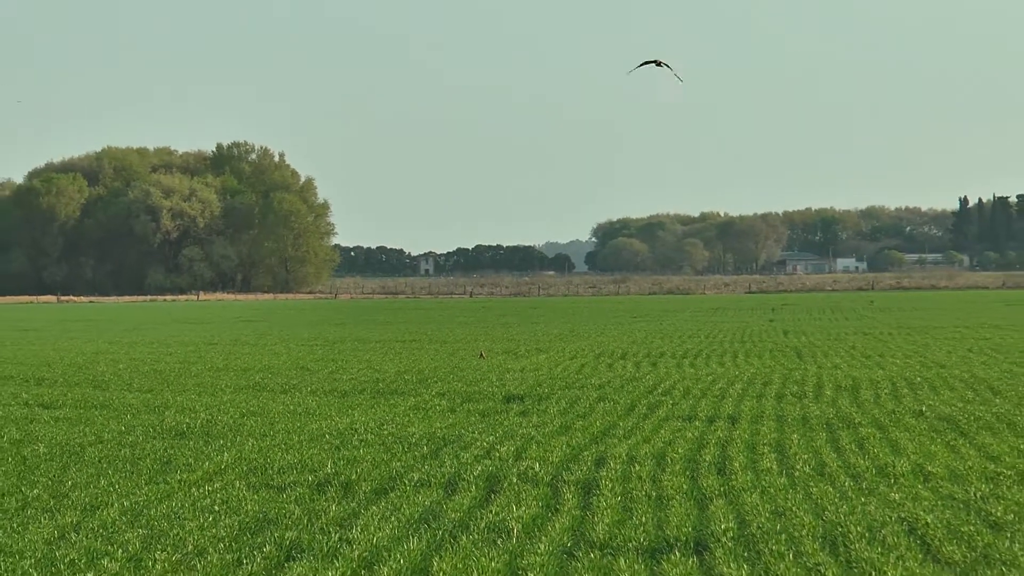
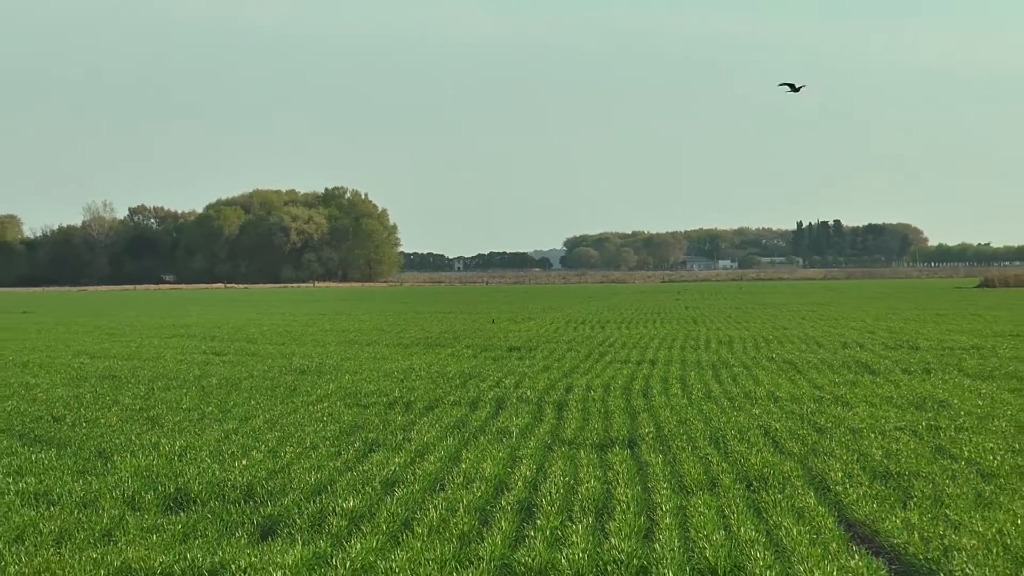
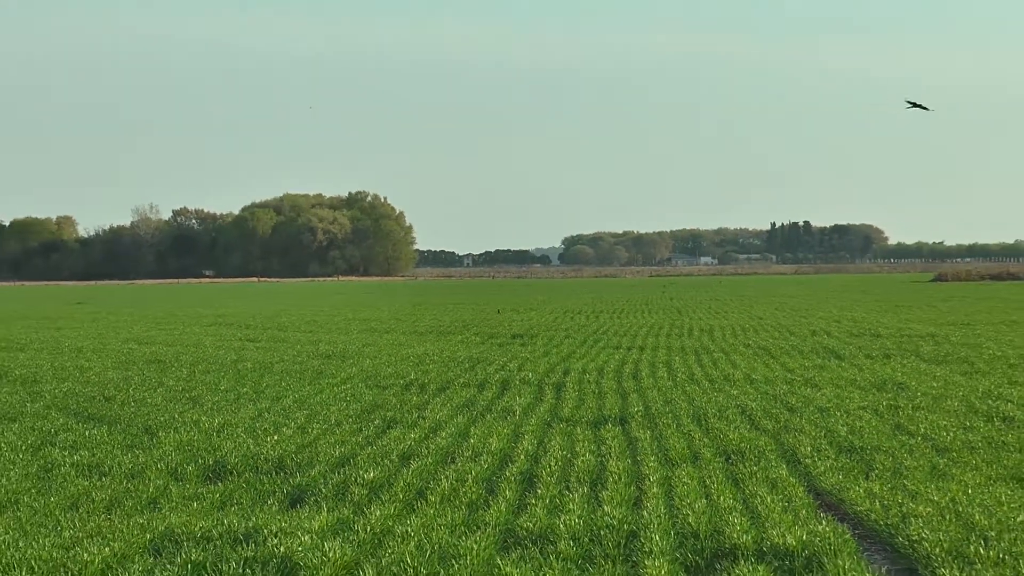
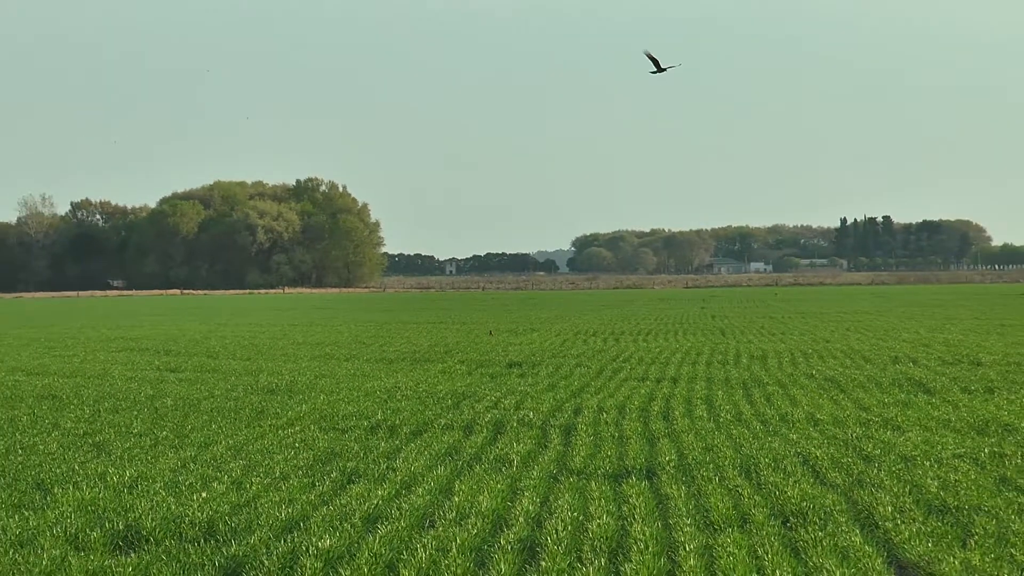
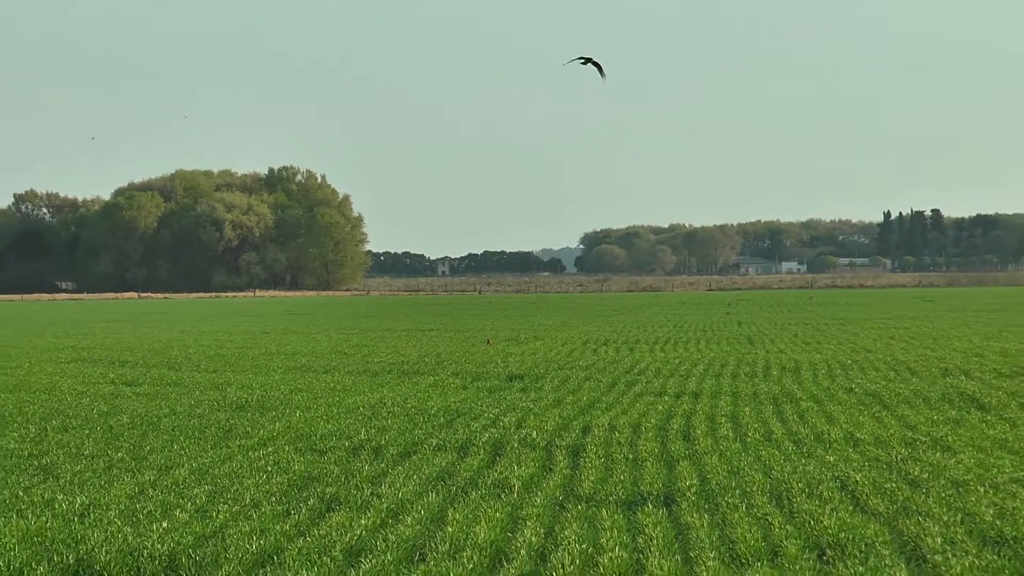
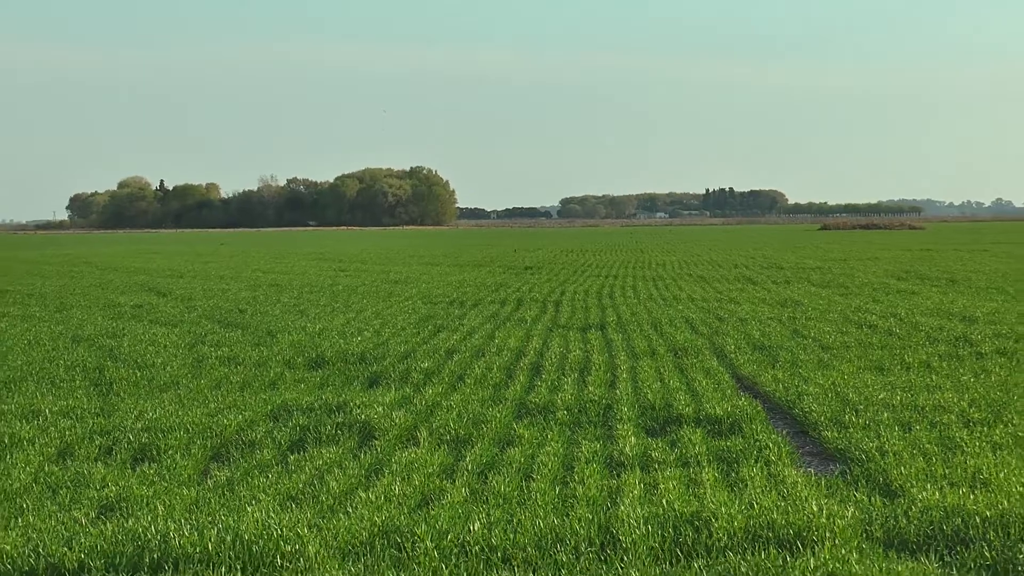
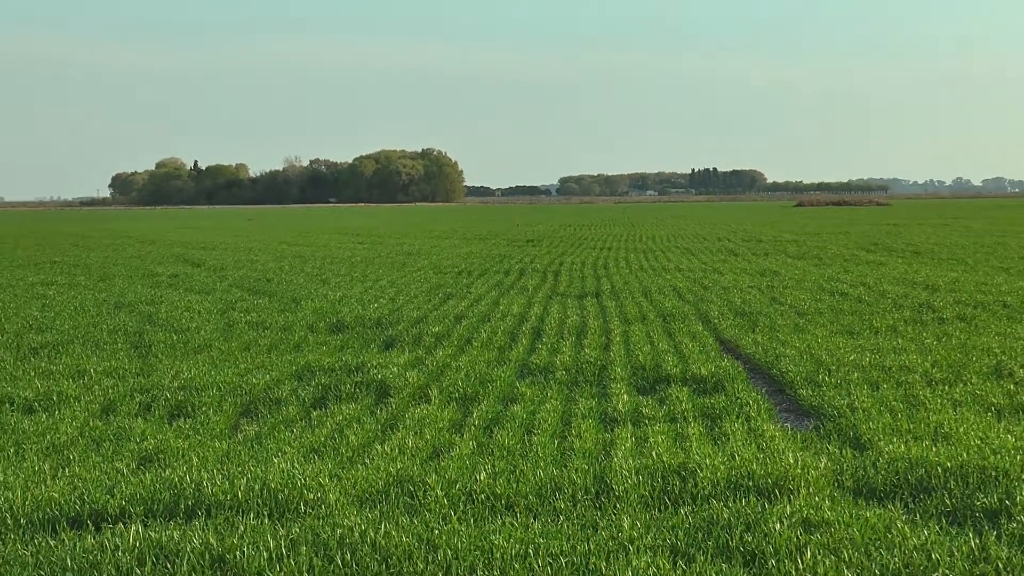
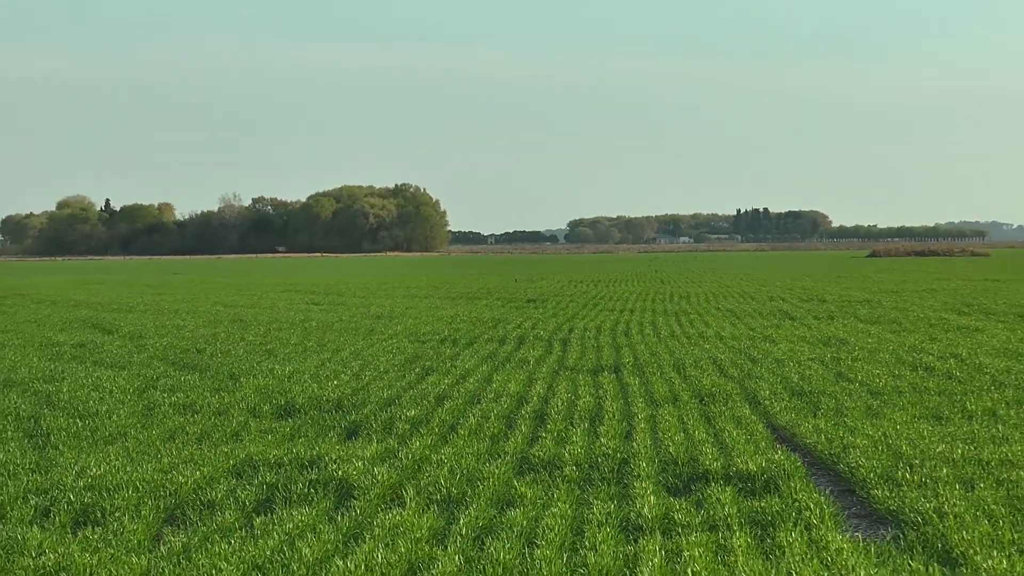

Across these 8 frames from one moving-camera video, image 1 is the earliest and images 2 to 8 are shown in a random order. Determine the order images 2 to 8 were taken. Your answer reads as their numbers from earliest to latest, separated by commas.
5, 4, 2, 3, 8, 6, 7
